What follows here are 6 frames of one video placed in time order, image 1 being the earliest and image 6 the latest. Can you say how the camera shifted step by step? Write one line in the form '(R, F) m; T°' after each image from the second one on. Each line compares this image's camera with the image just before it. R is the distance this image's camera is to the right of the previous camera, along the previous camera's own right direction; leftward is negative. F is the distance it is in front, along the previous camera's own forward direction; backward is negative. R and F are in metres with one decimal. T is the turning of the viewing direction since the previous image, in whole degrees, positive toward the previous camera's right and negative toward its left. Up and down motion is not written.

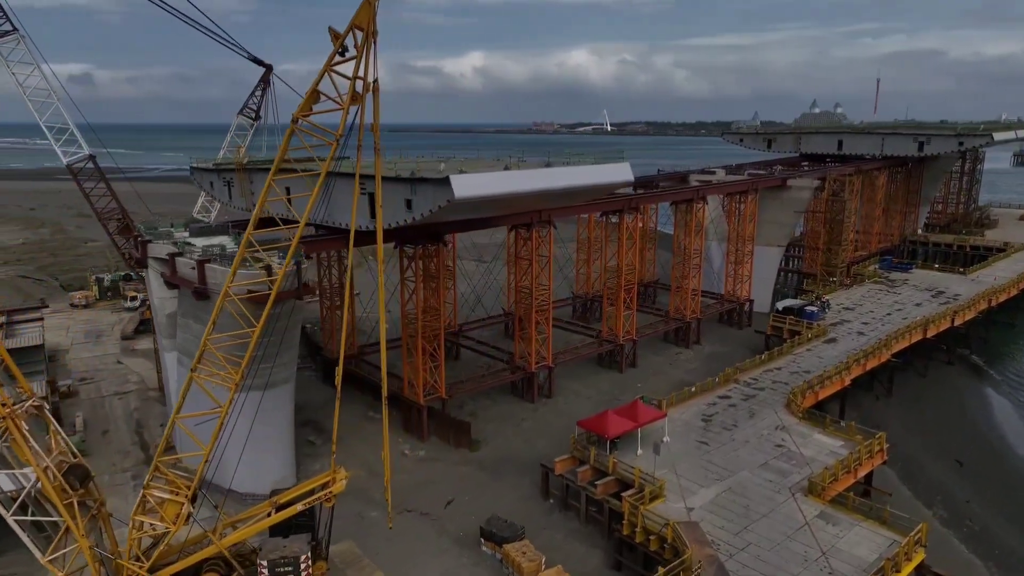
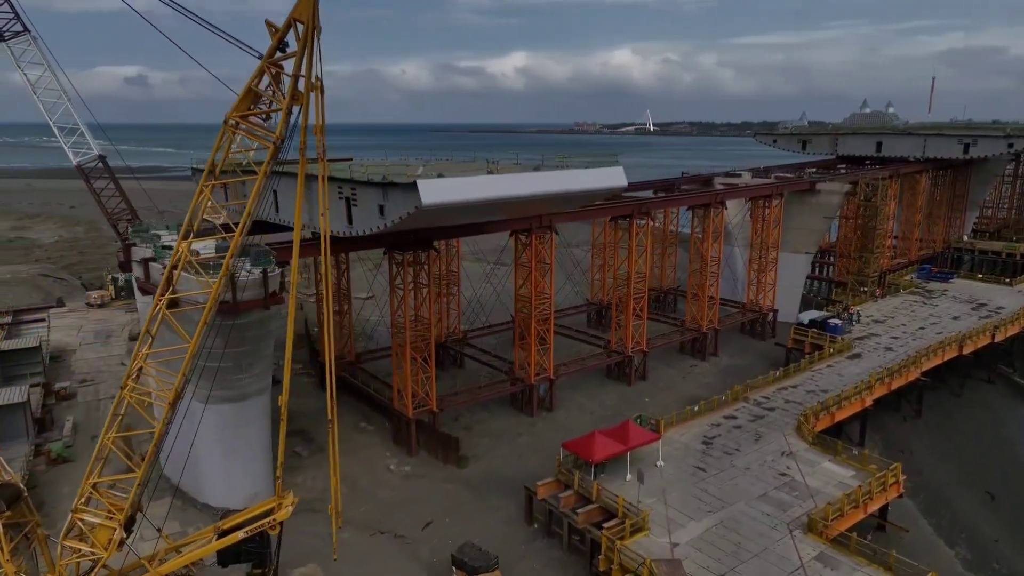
(+1.7, +1.3) m; -3°
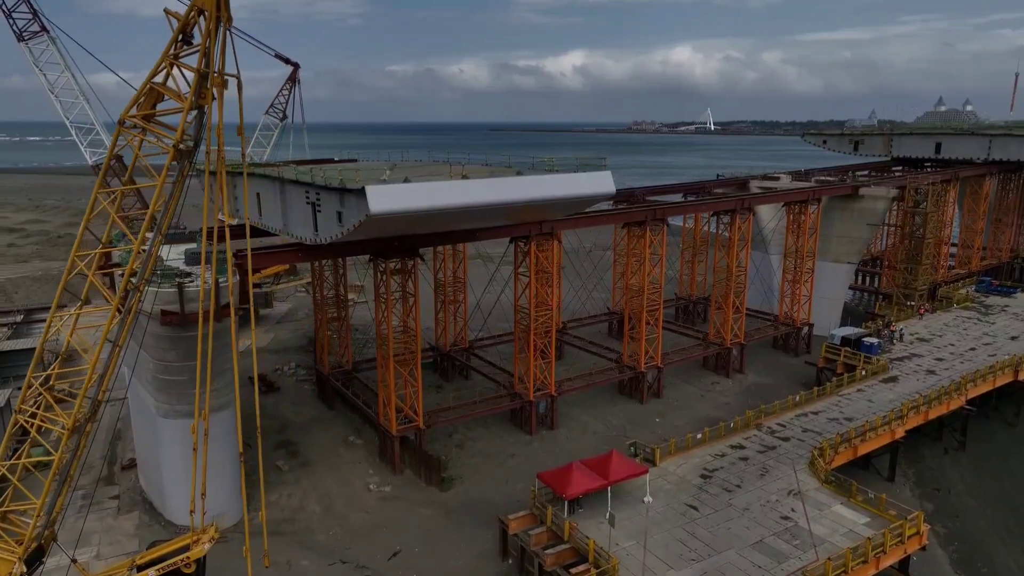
(+2.2, +1.7) m; -4°
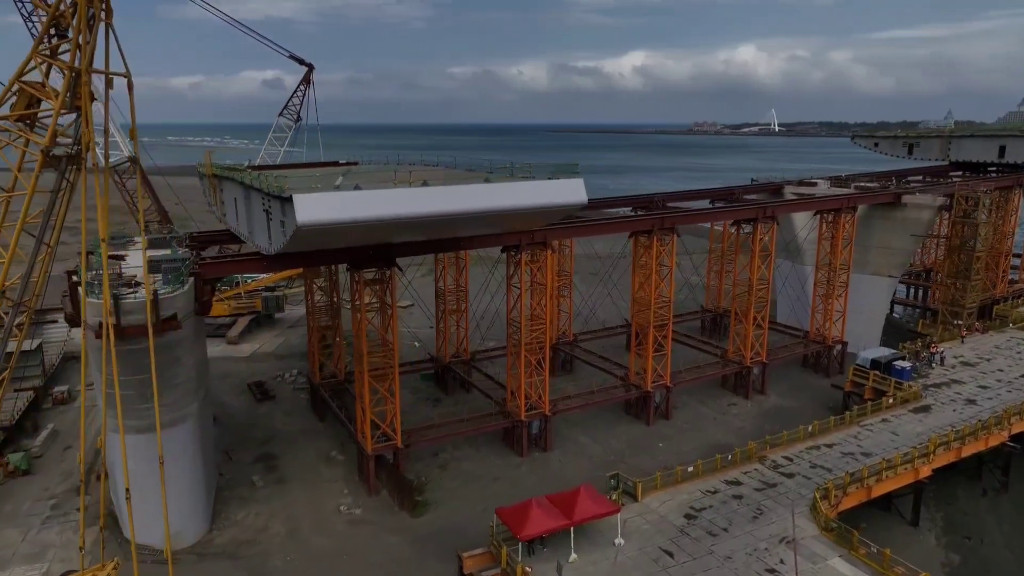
(+2.4, +1.6) m; -4°
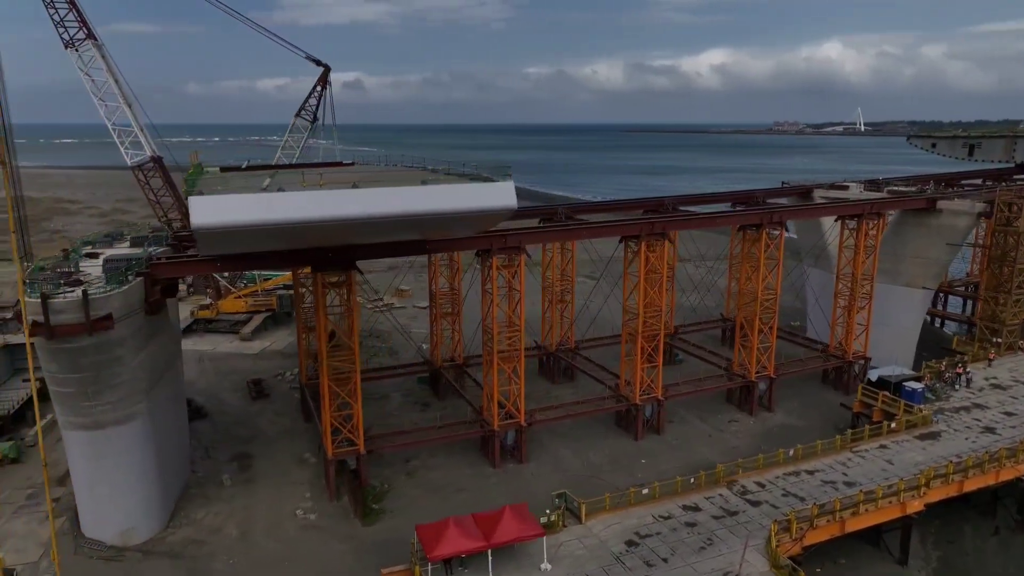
(+3.4, +0.9) m; -5°
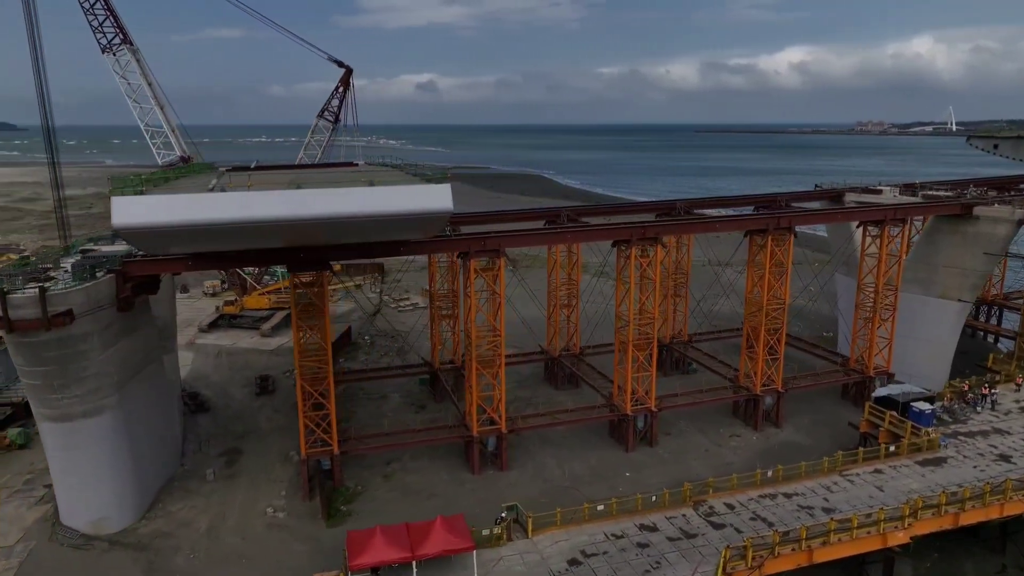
(+3.0, +0.6) m; -5°
